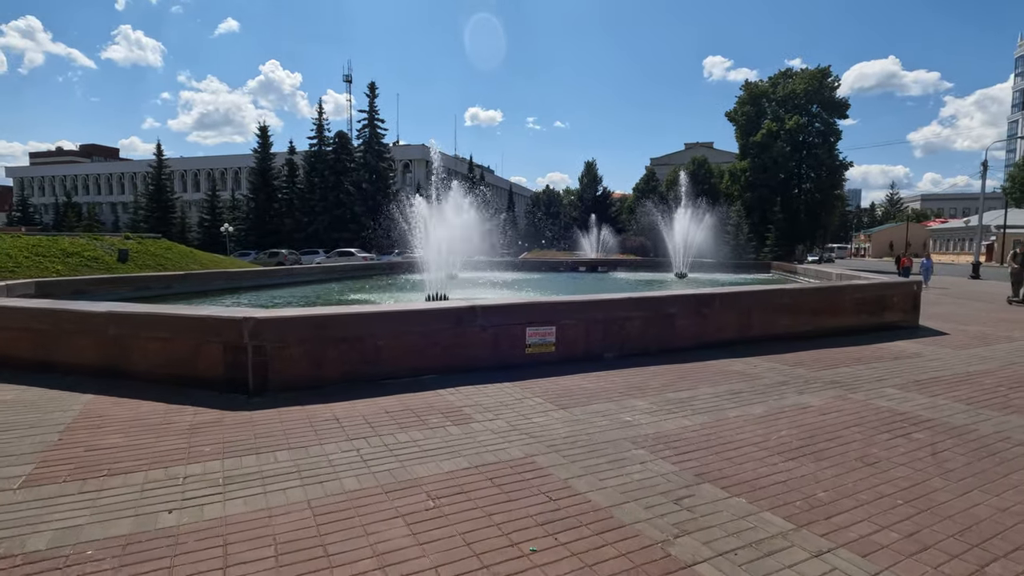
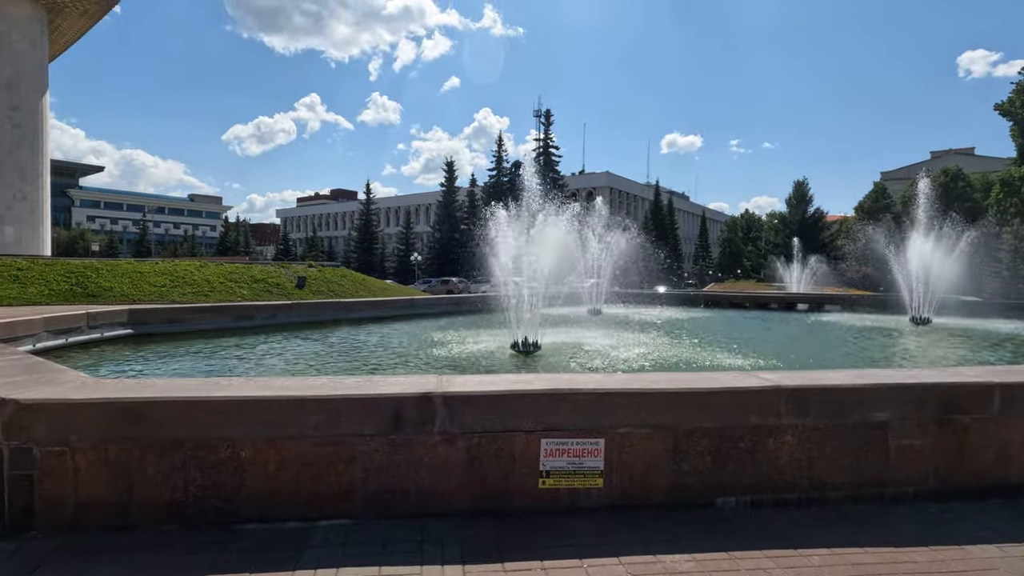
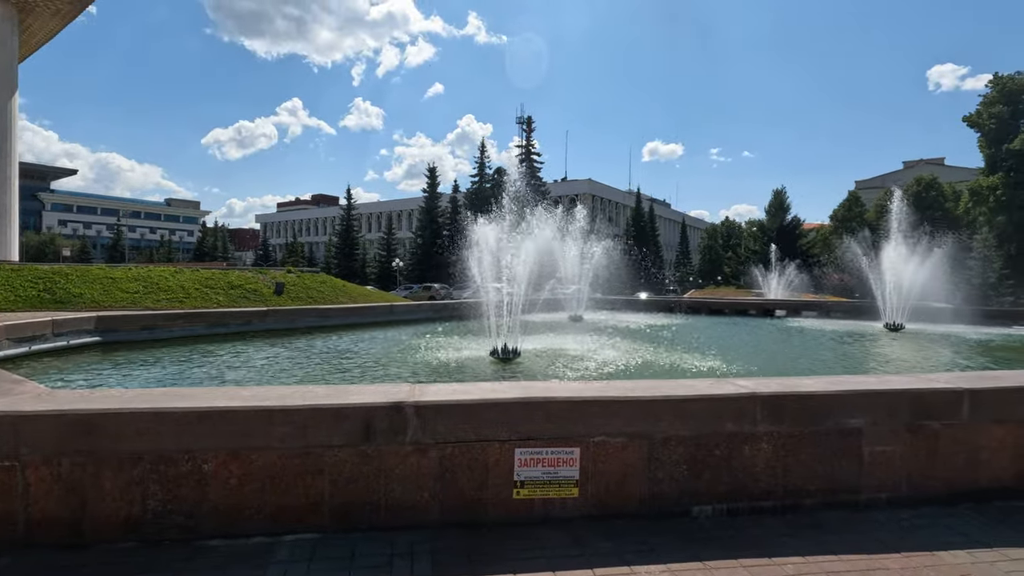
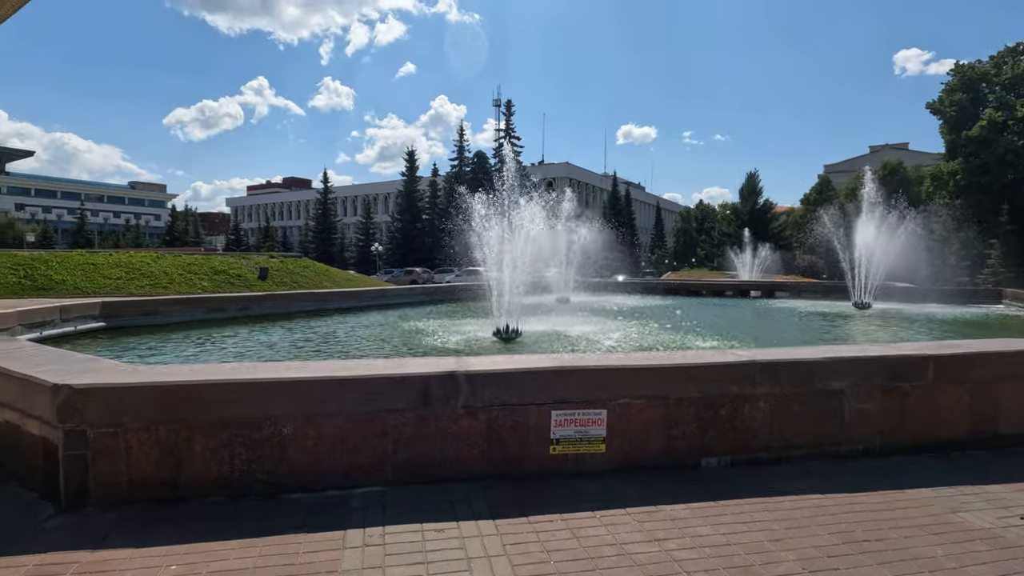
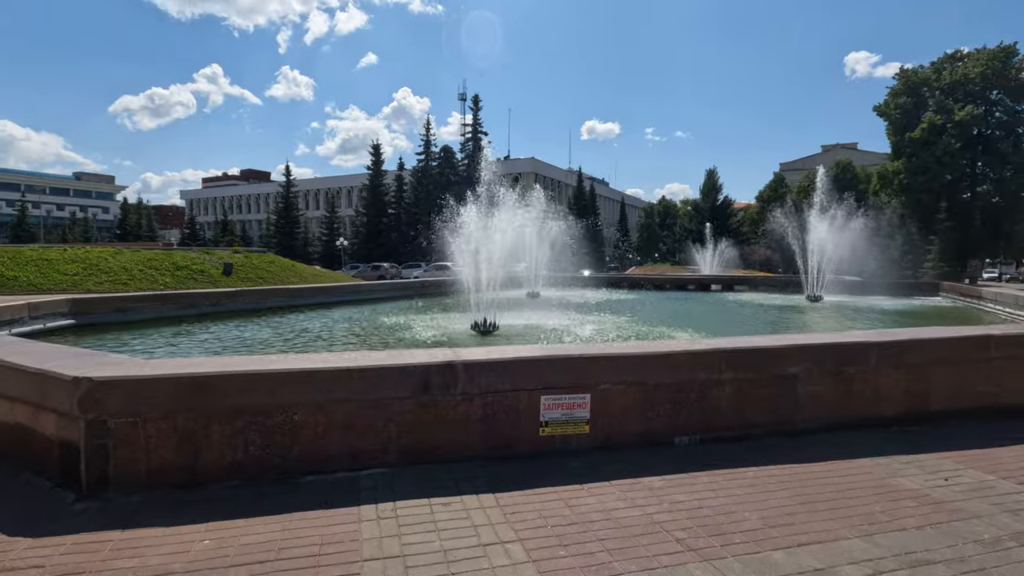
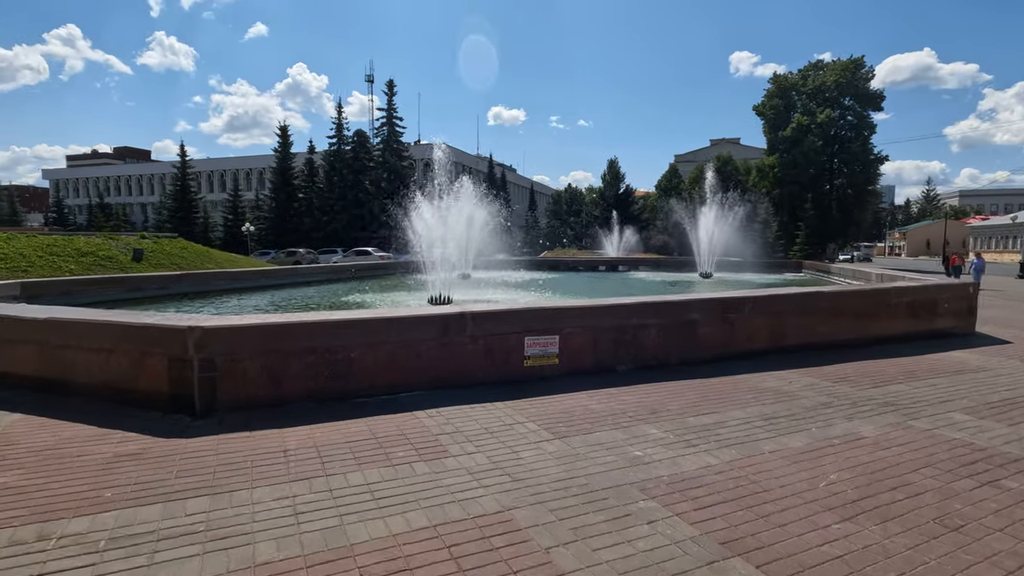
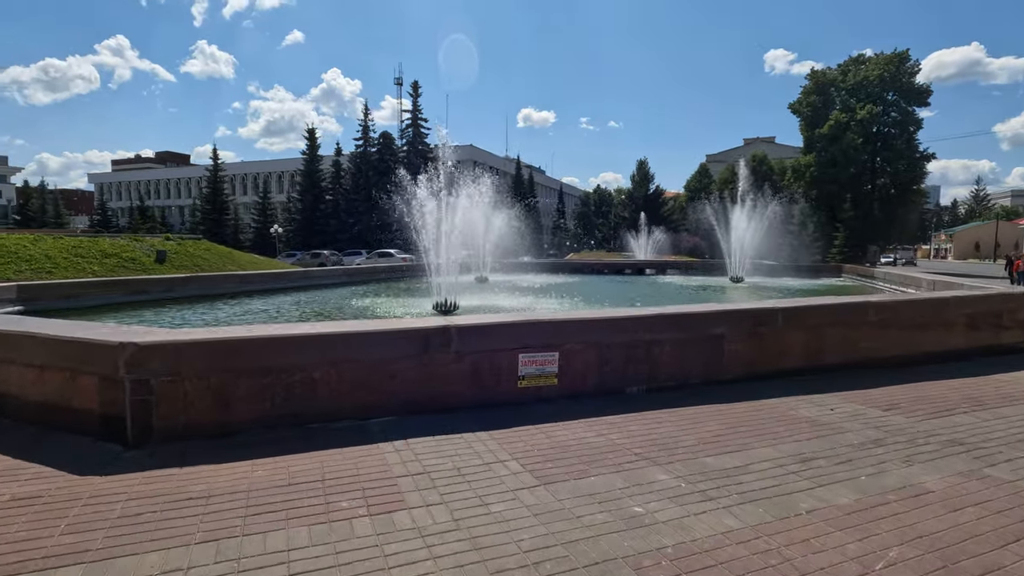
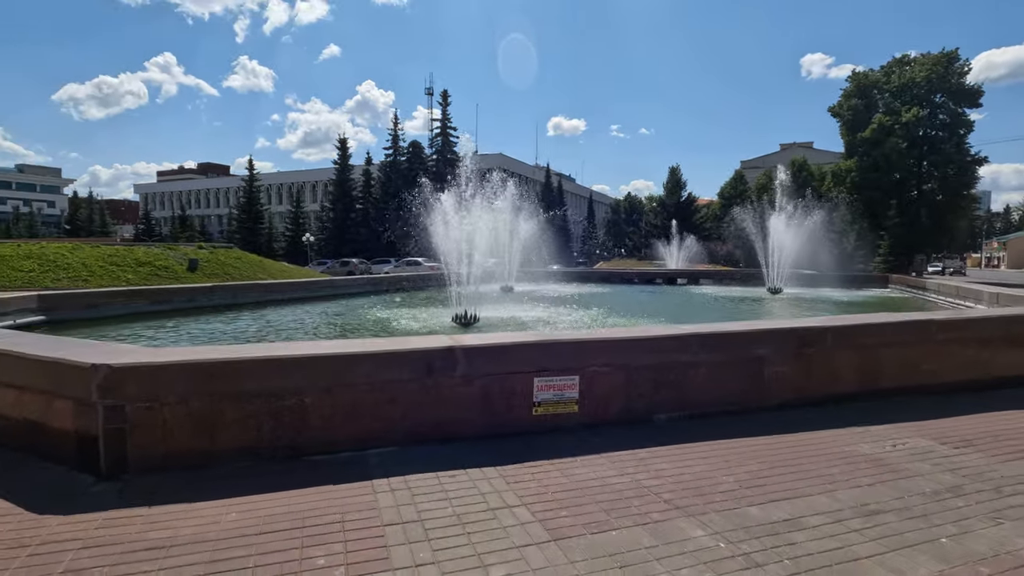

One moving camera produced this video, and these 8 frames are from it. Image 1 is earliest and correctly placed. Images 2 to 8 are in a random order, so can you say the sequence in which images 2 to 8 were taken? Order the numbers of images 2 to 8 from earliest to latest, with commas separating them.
6, 7, 8, 5, 4, 2, 3
